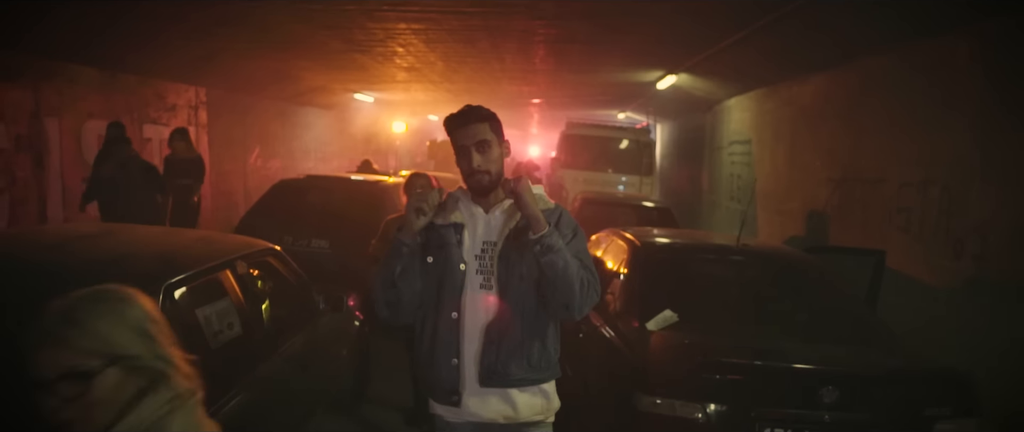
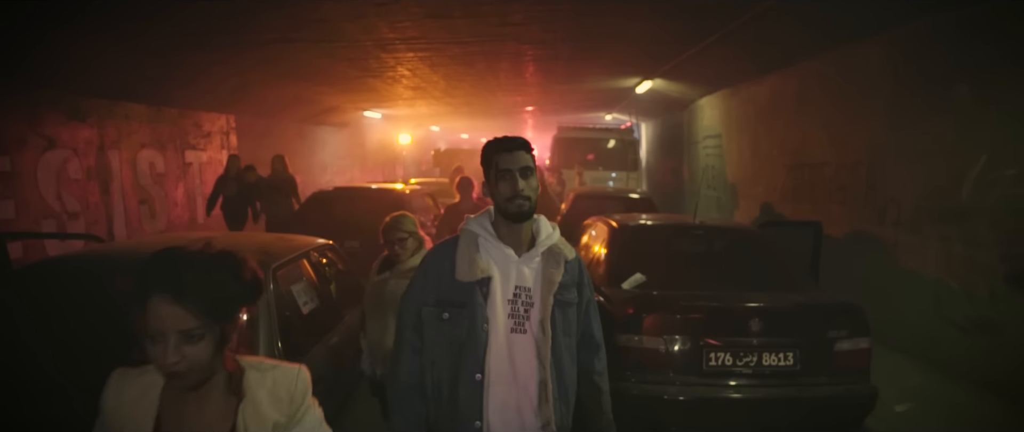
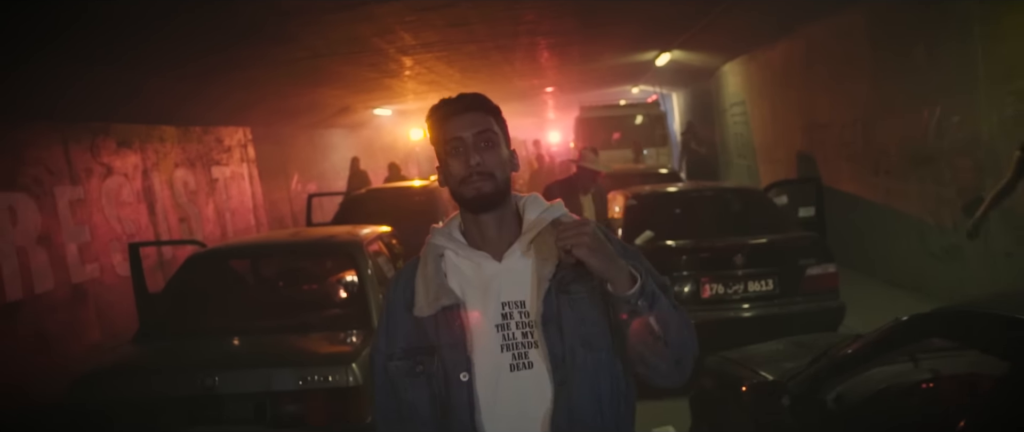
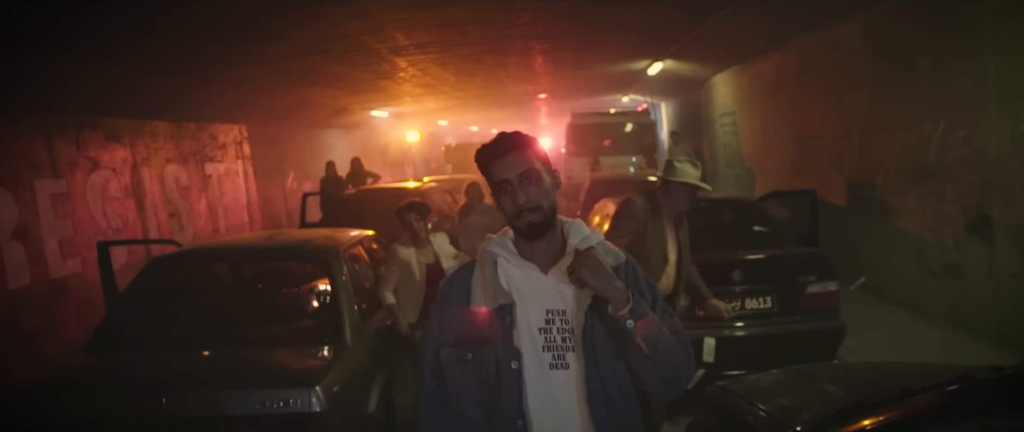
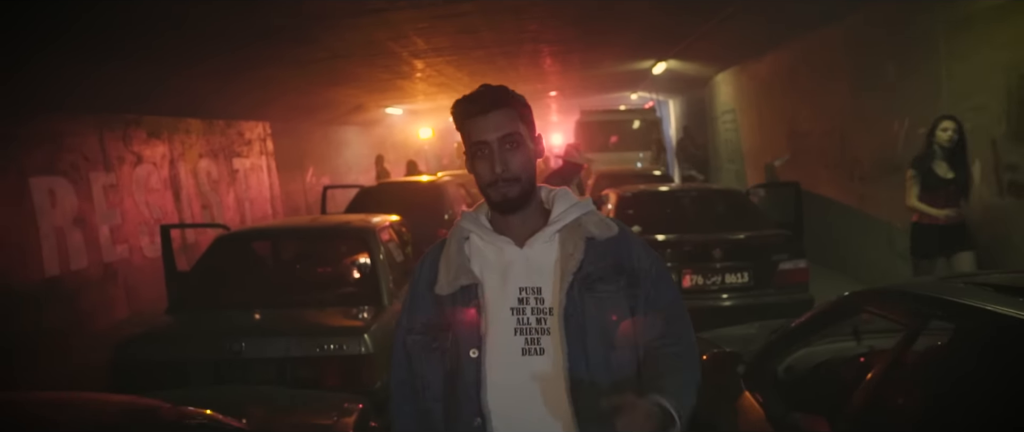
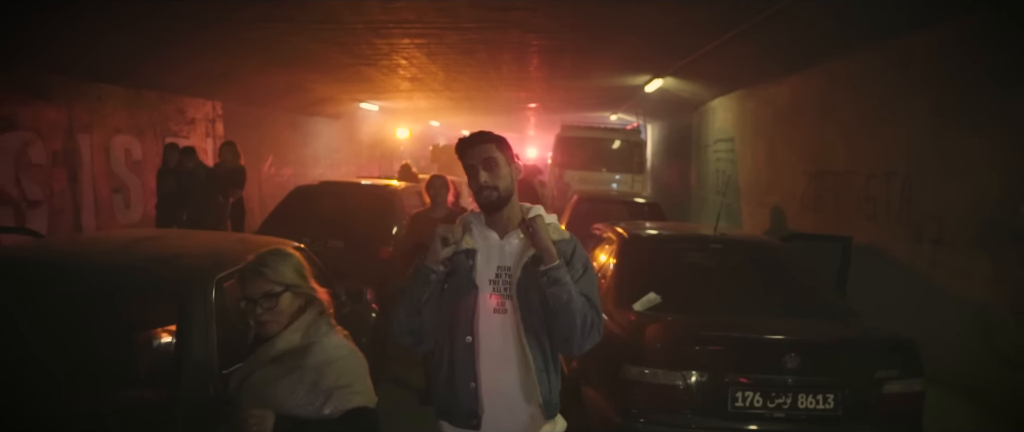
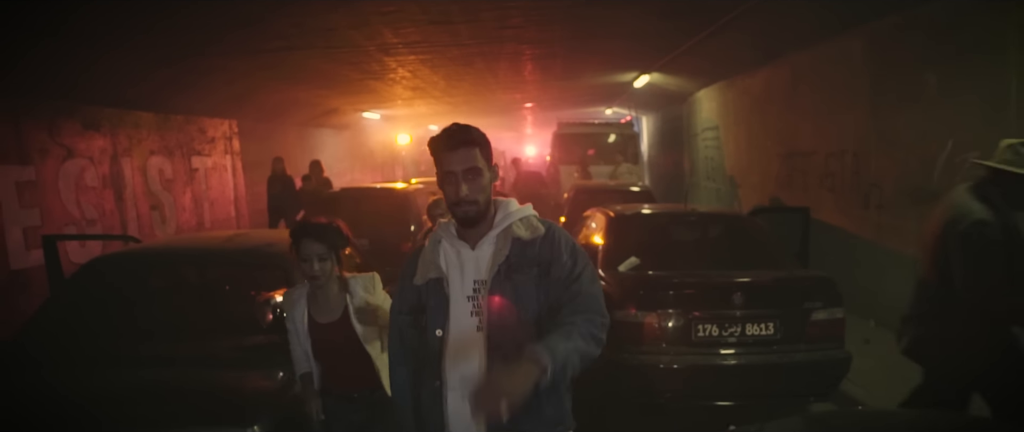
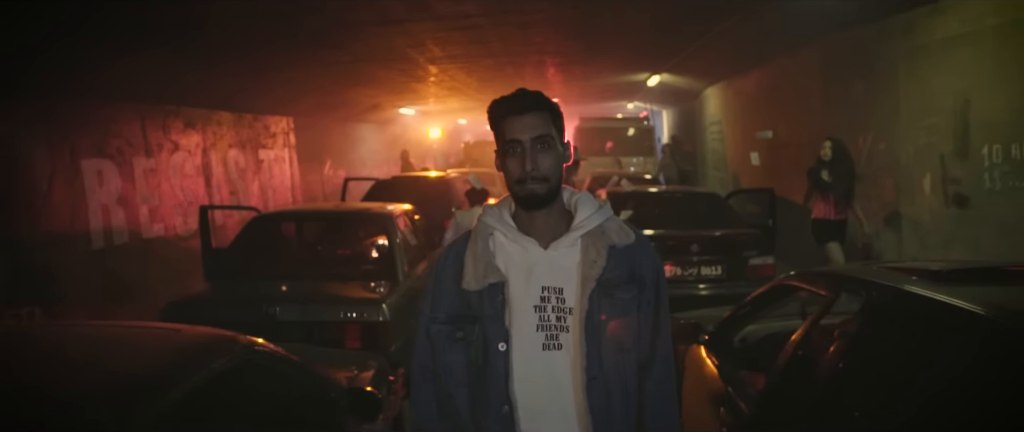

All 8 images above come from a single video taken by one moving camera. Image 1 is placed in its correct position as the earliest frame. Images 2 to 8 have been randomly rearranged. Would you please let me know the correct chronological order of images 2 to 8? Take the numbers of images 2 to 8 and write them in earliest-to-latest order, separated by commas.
6, 2, 7, 4, 3, 5, 8
